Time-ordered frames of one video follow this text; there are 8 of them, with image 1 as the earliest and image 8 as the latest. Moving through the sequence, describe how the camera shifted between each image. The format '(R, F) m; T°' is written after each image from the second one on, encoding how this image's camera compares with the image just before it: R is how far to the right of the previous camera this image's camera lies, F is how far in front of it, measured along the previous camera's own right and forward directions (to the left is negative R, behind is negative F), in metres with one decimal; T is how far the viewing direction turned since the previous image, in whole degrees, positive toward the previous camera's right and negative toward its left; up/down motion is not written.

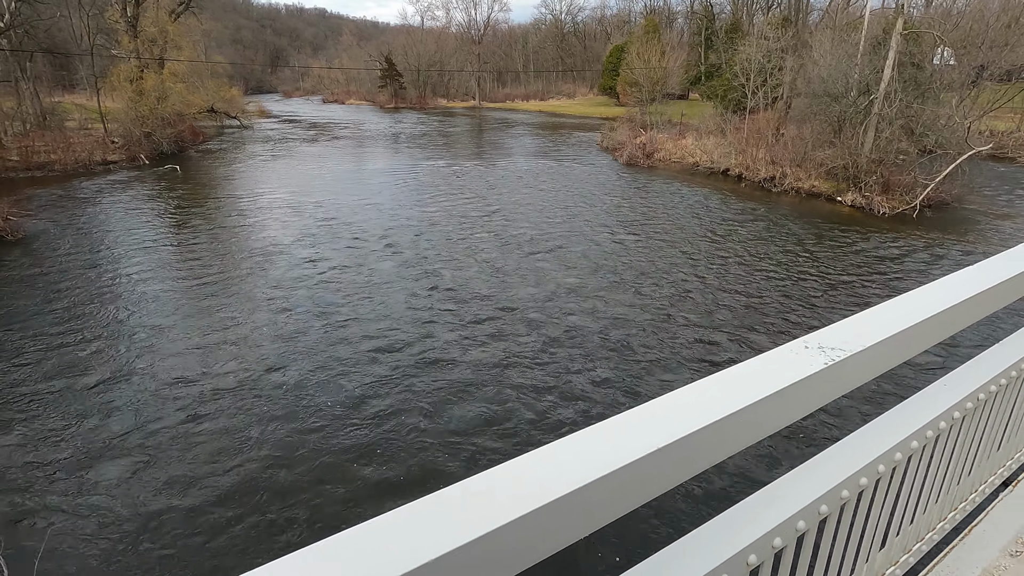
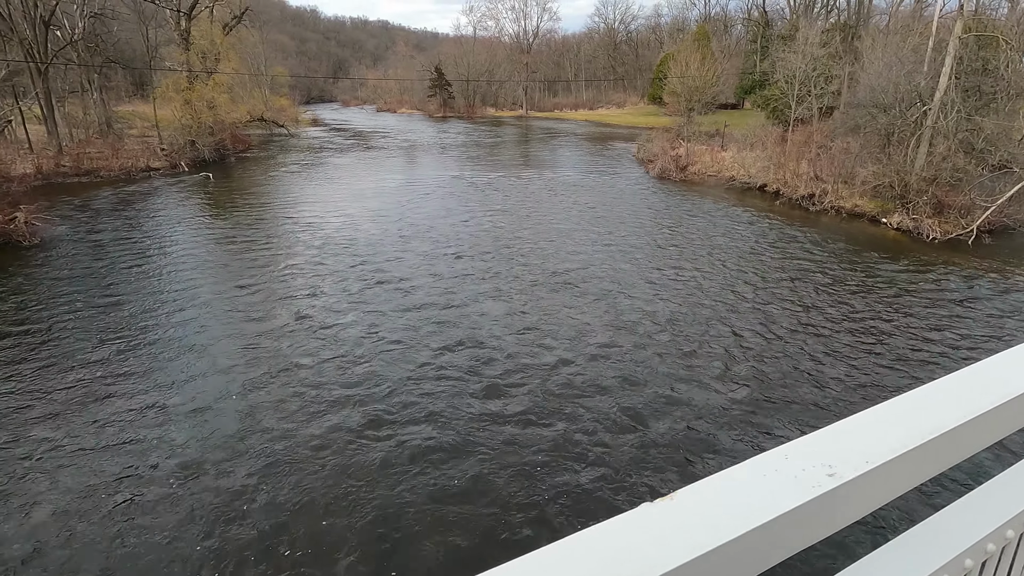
(+1.0, +0.6) m; -5°
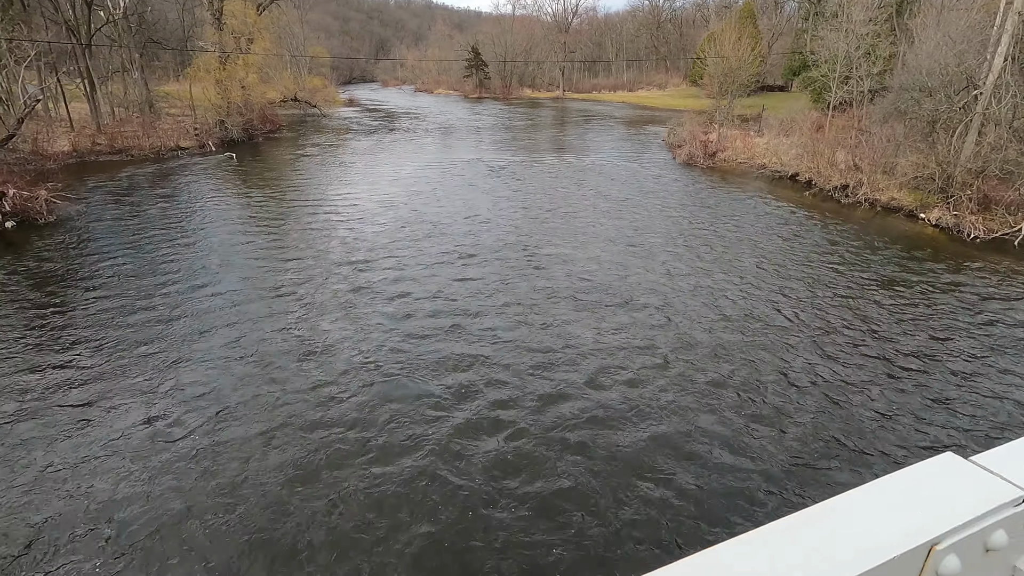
(+0.7, +0.4) m; -4°
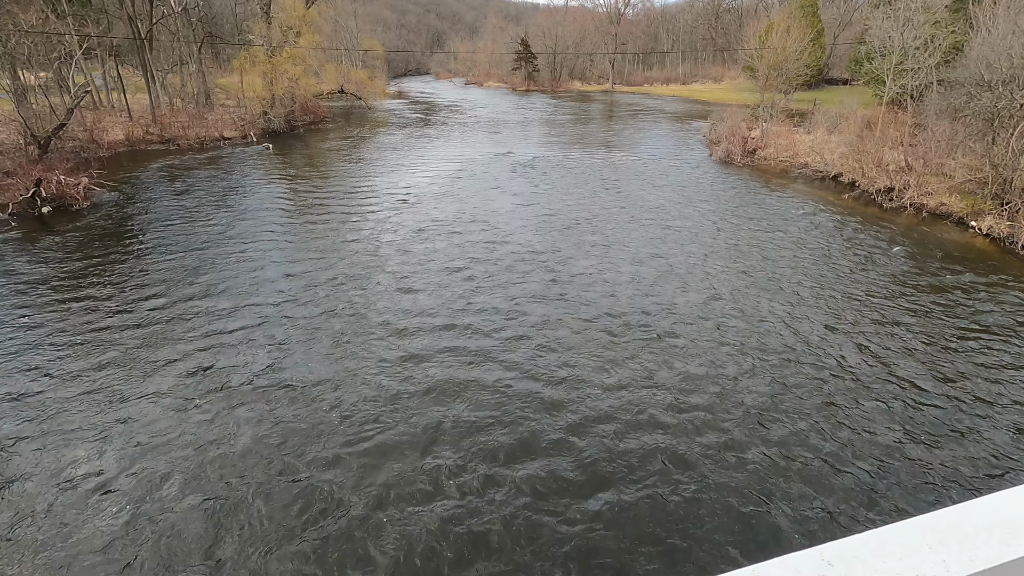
(+0.8, +0.3) m; -5°
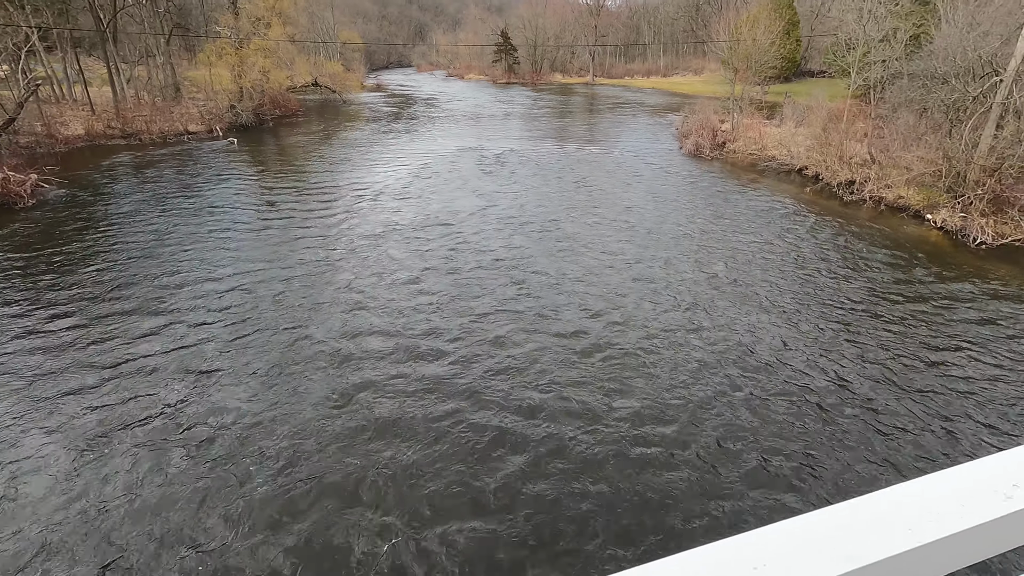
(+0.5, +0.1) m; +1°
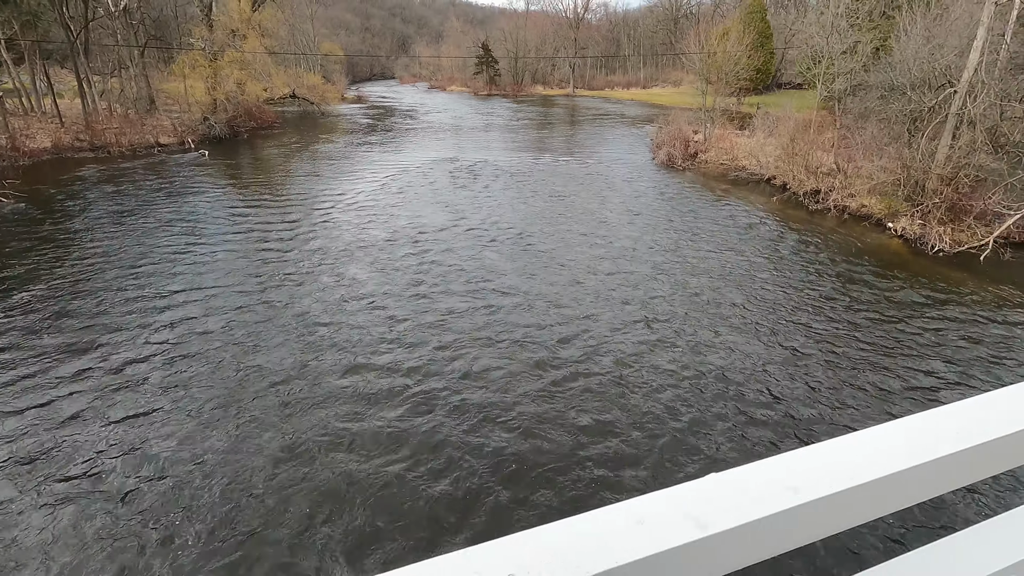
(+0.3, +0.1) m; +1°
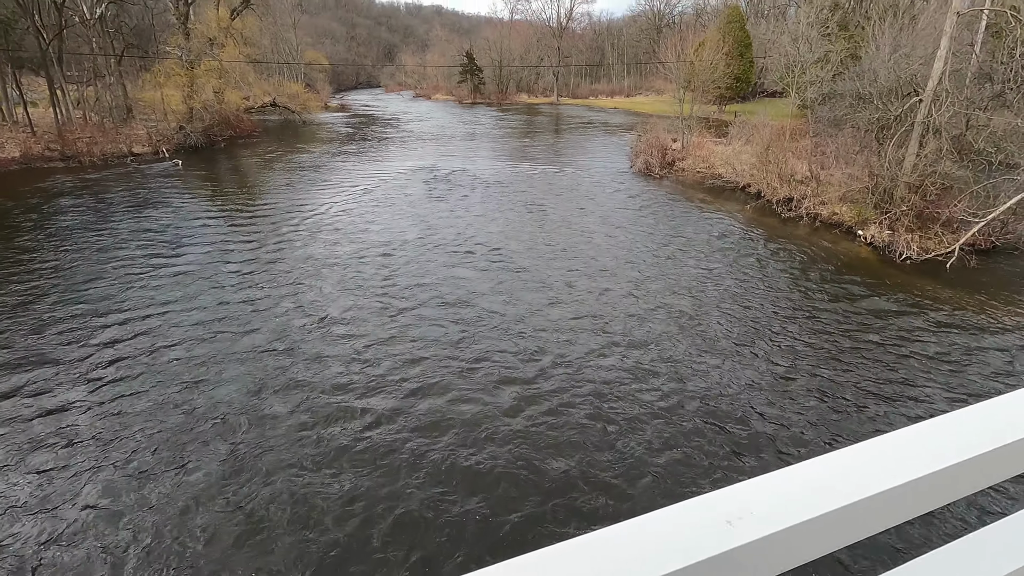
(+0.3, +0.1) m; +1°
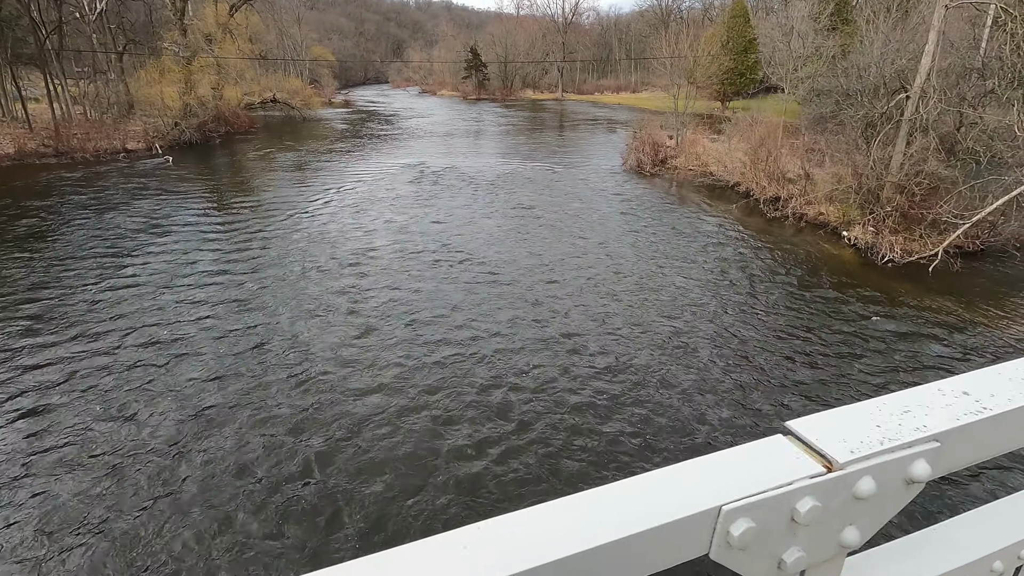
(+0.6, +0.2) m; -1°
